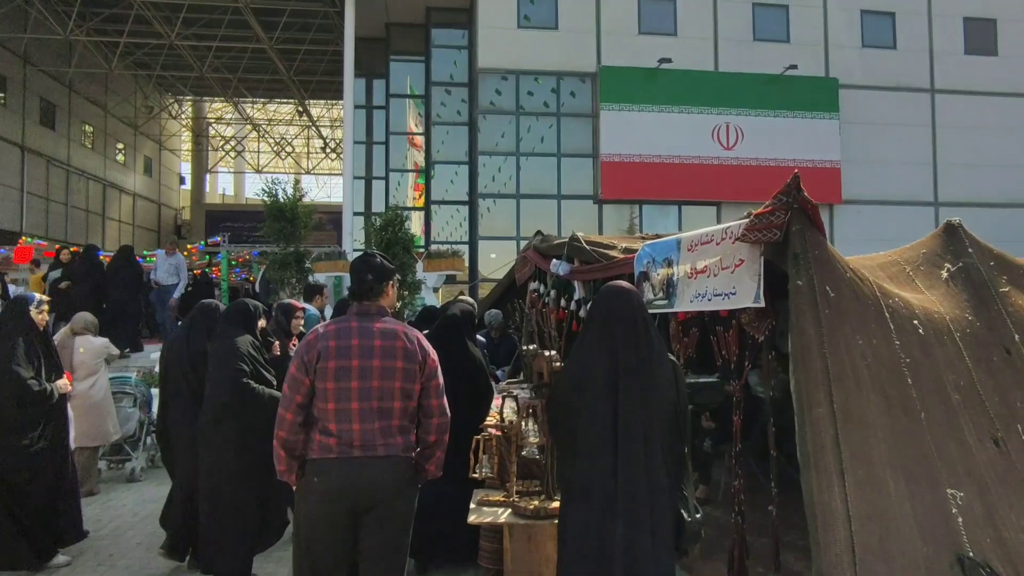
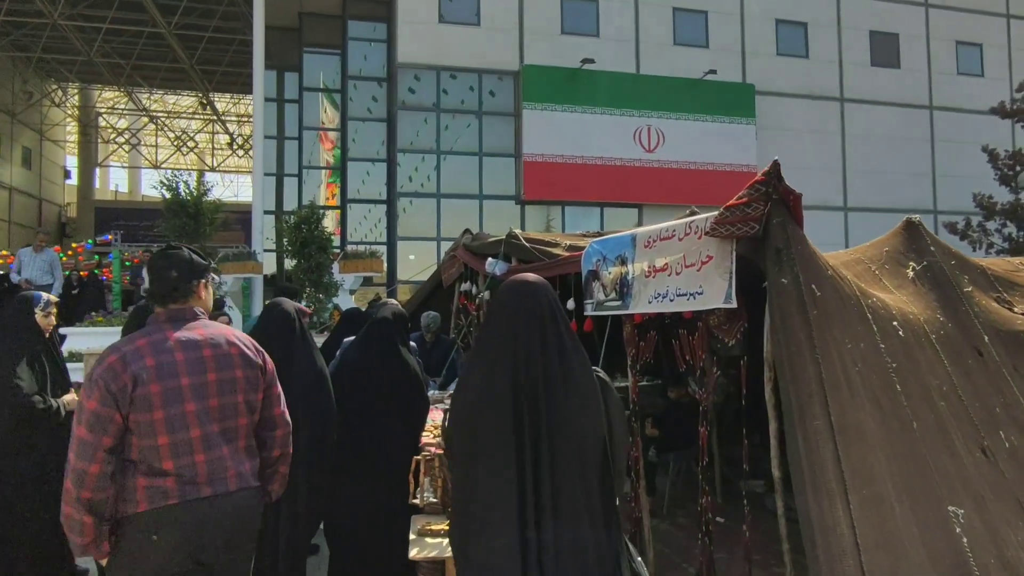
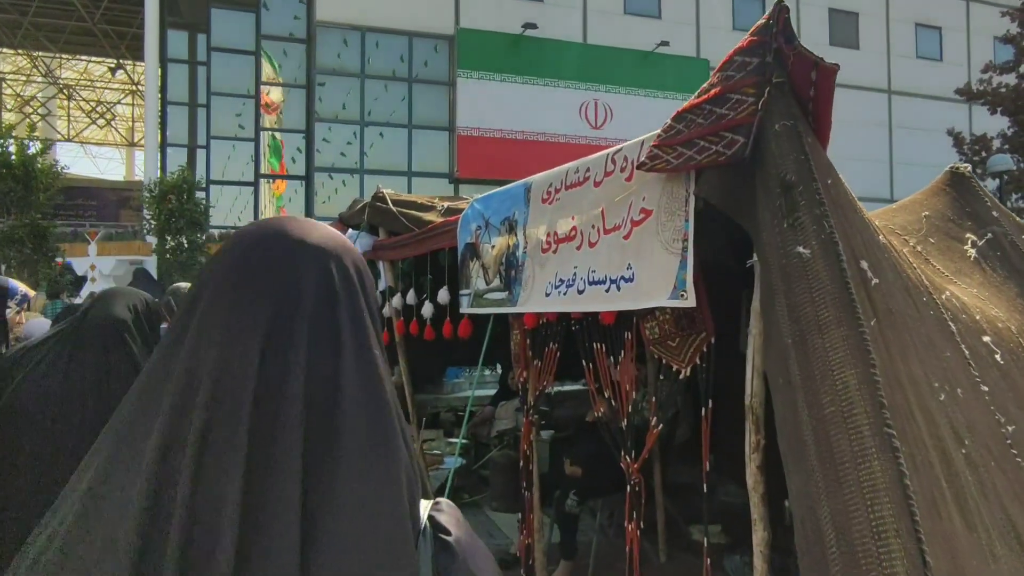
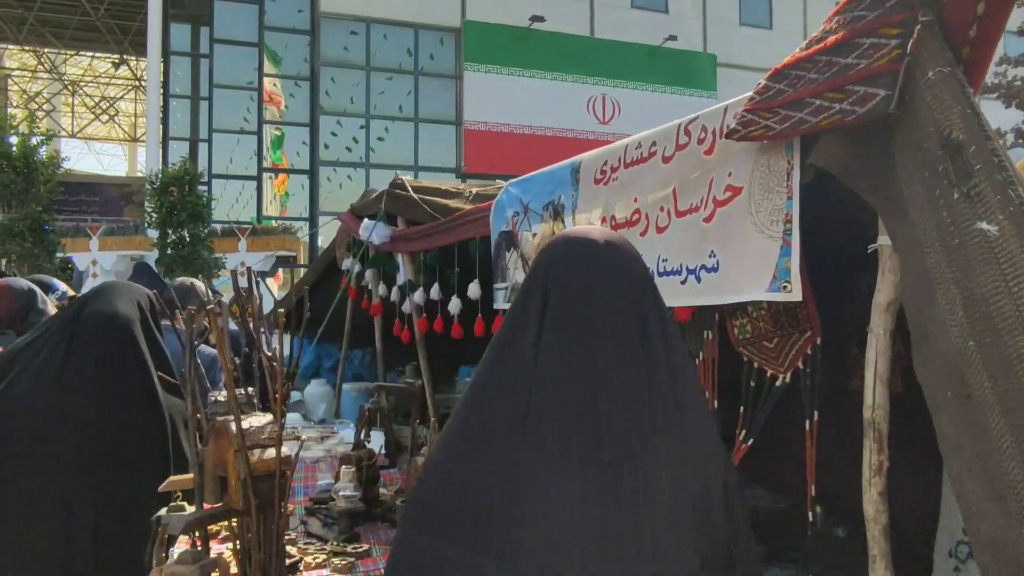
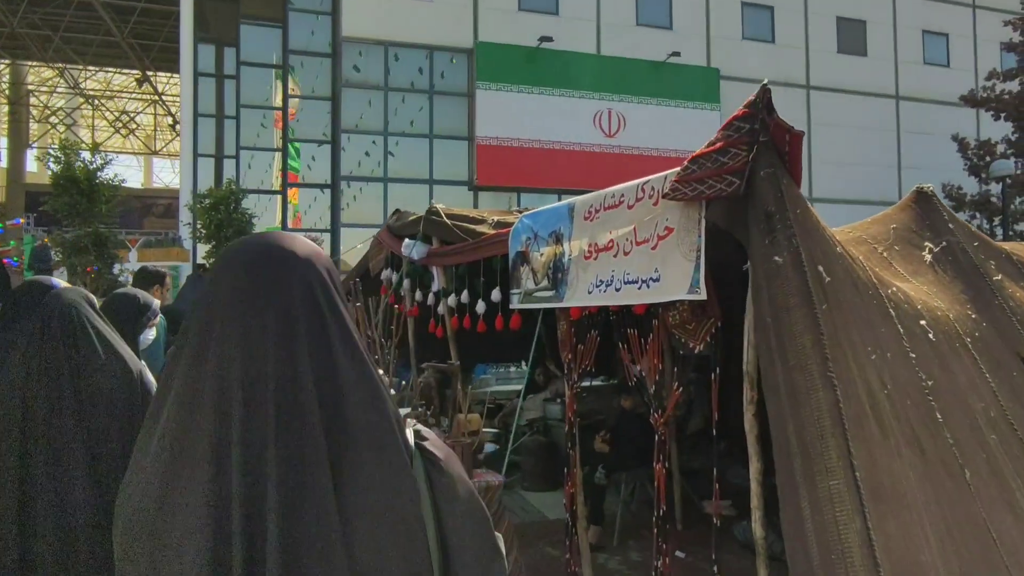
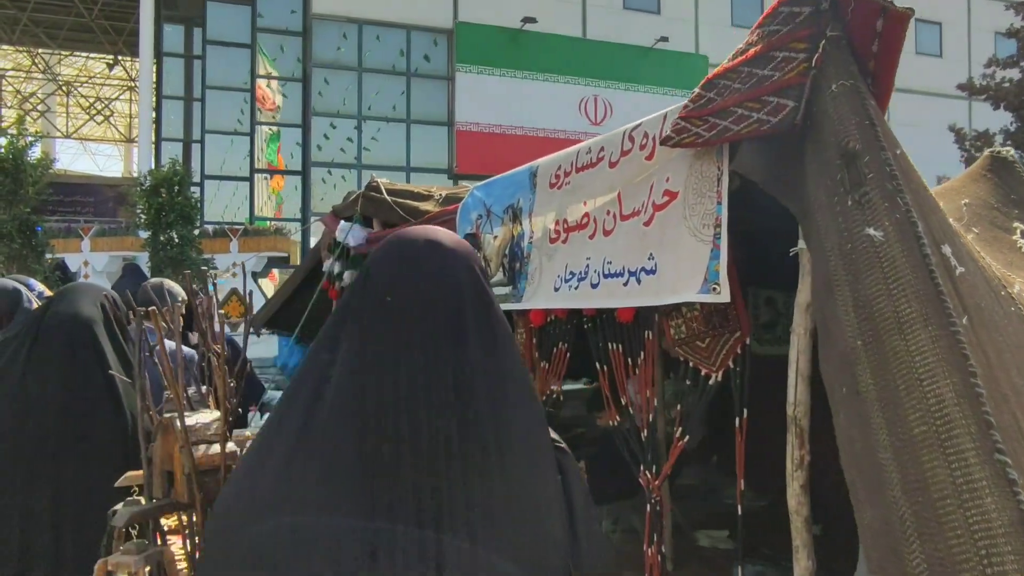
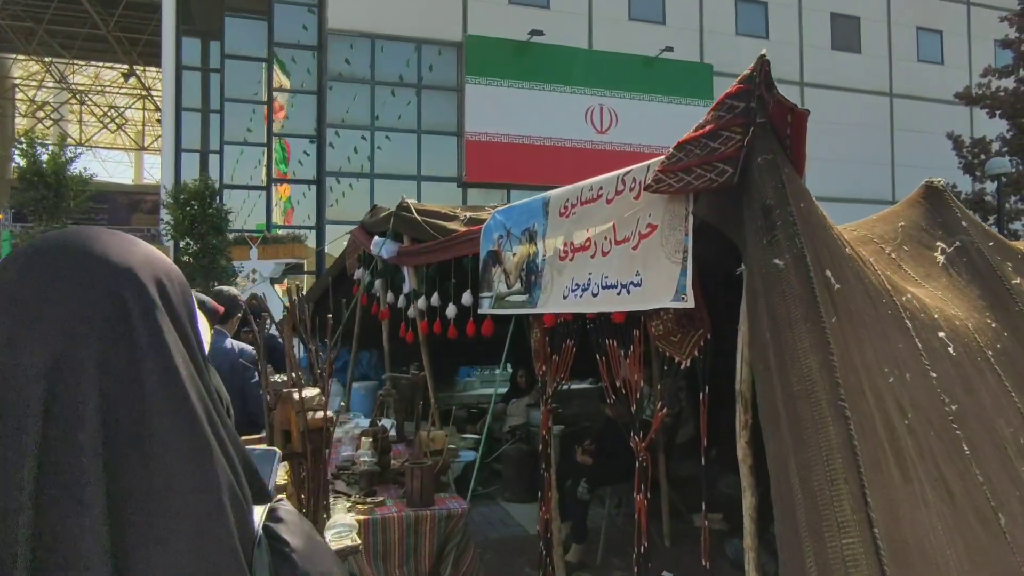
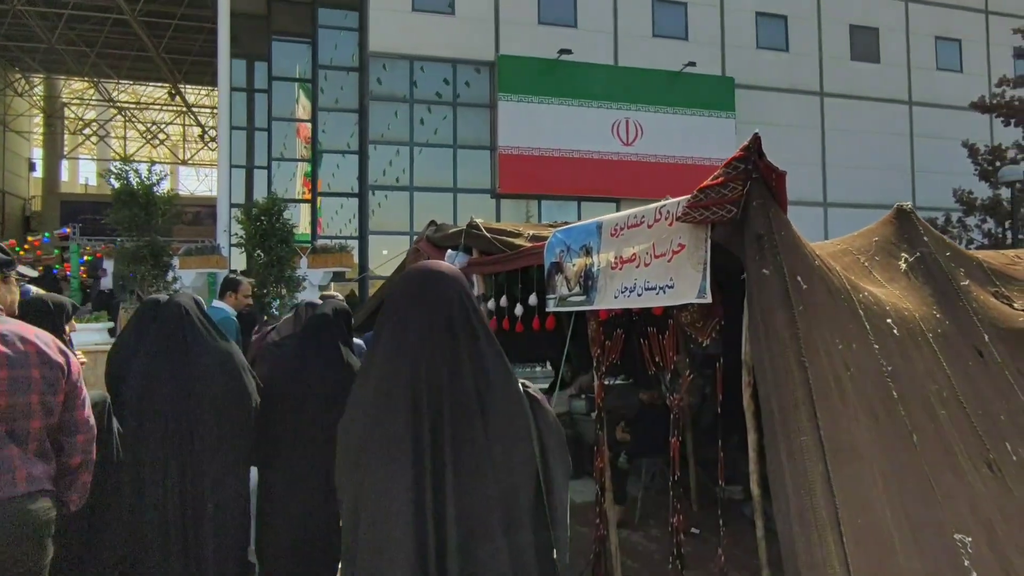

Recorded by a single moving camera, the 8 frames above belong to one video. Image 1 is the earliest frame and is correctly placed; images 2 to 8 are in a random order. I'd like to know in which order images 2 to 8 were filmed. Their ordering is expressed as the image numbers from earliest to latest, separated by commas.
2, 8, 5, 7, 3, 6, 4
